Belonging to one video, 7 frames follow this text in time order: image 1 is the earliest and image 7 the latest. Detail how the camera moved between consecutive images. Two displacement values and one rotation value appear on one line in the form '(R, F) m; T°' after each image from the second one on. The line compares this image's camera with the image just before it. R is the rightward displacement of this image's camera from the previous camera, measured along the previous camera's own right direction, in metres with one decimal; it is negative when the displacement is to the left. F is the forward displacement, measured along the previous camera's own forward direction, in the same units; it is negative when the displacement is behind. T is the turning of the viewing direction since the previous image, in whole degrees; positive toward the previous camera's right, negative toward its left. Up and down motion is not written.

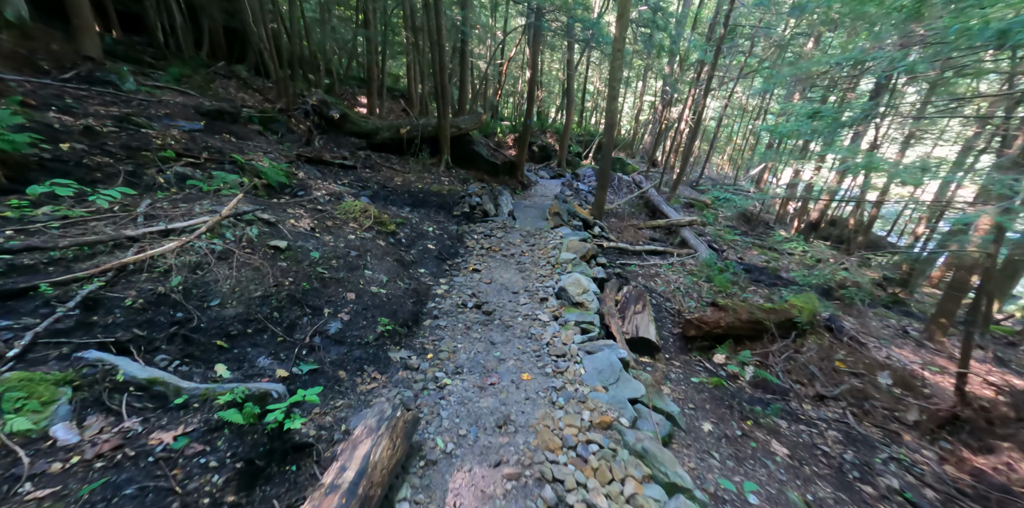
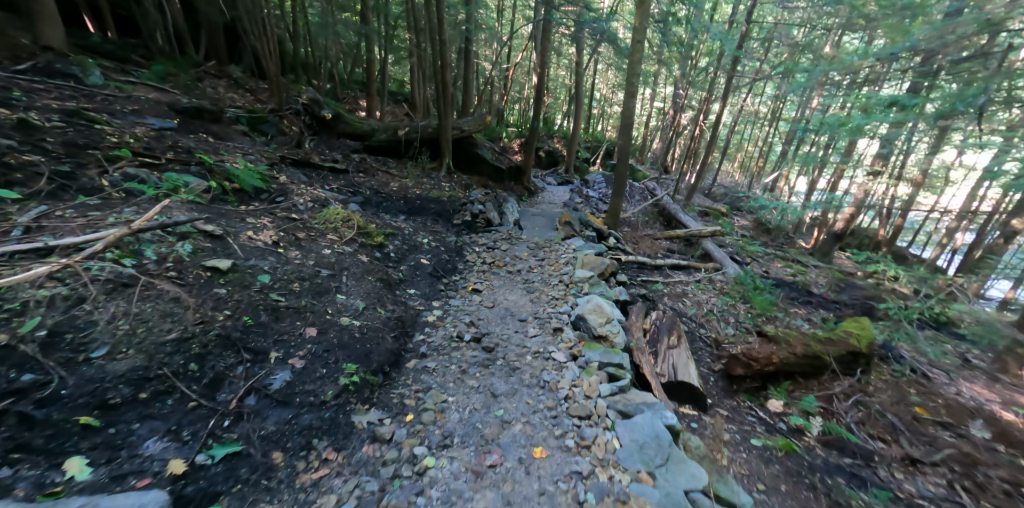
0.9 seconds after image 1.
(0.0, +0.8) m; -1°
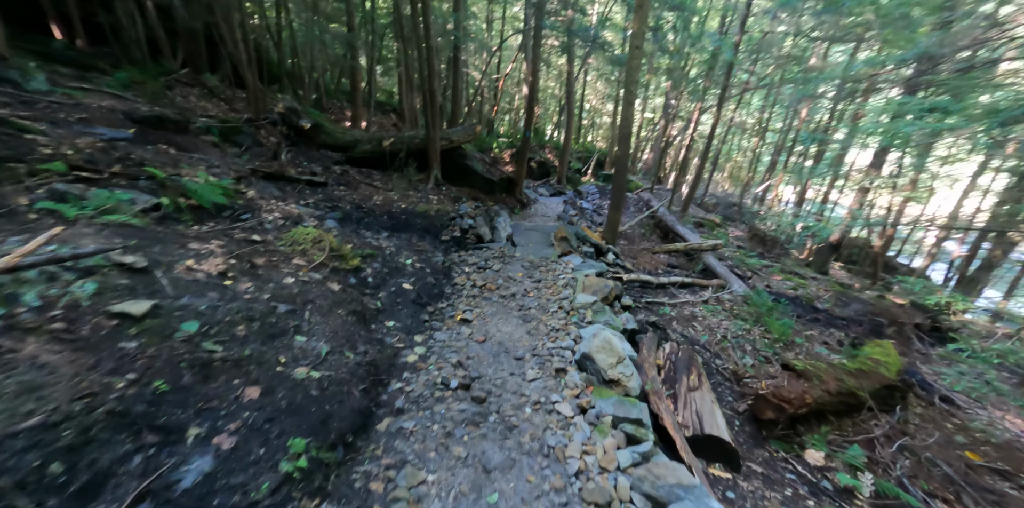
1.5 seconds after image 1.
(0.0, +0.5) m; +1°
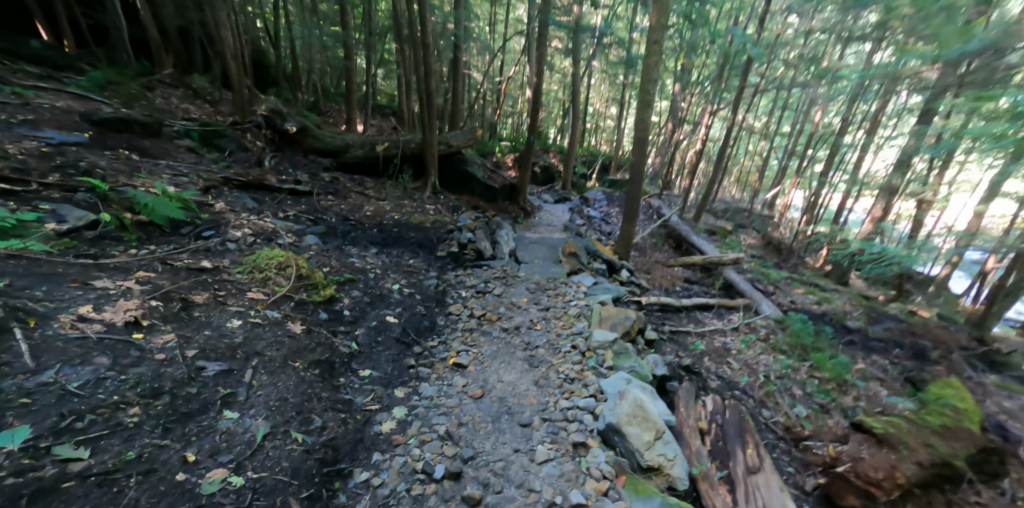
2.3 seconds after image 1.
(0.0, +0.7) m; 0°
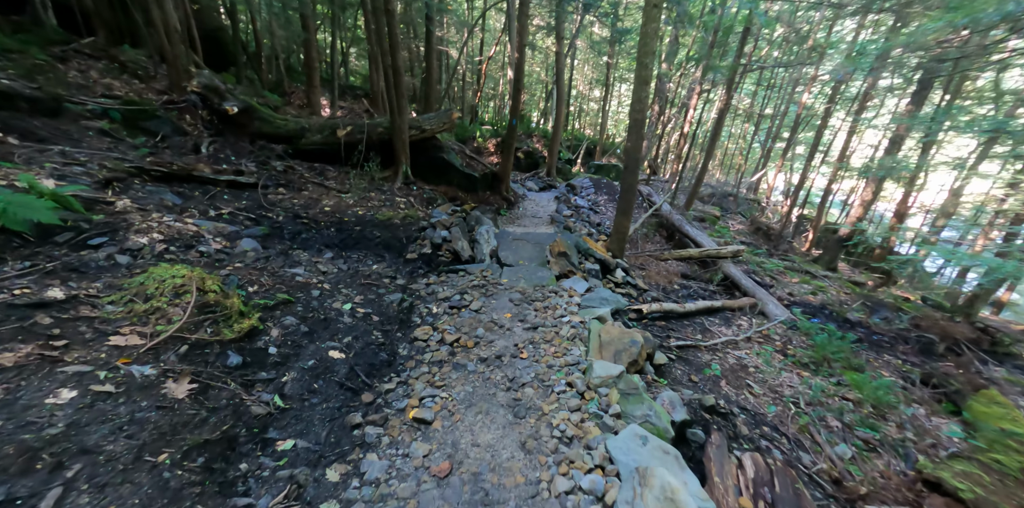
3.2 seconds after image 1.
(+0.1, +0.8) m; +2°
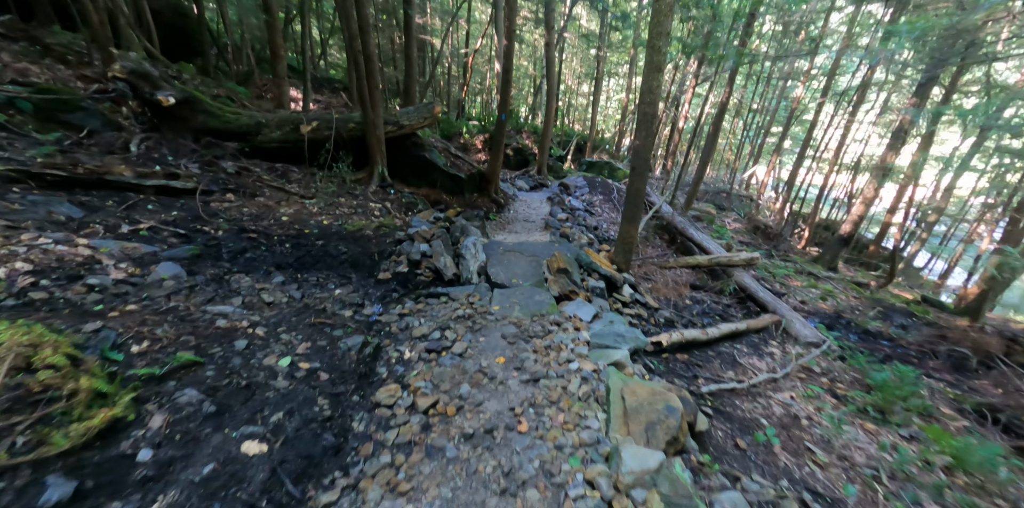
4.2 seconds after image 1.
(0.0, +0.9) m; +2°
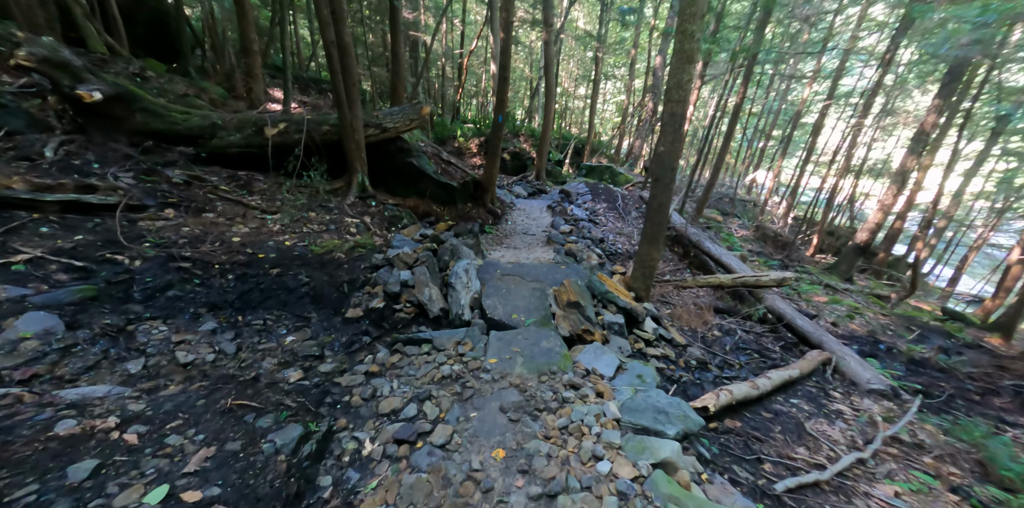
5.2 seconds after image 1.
(0.0, +0.9) m; +1°
